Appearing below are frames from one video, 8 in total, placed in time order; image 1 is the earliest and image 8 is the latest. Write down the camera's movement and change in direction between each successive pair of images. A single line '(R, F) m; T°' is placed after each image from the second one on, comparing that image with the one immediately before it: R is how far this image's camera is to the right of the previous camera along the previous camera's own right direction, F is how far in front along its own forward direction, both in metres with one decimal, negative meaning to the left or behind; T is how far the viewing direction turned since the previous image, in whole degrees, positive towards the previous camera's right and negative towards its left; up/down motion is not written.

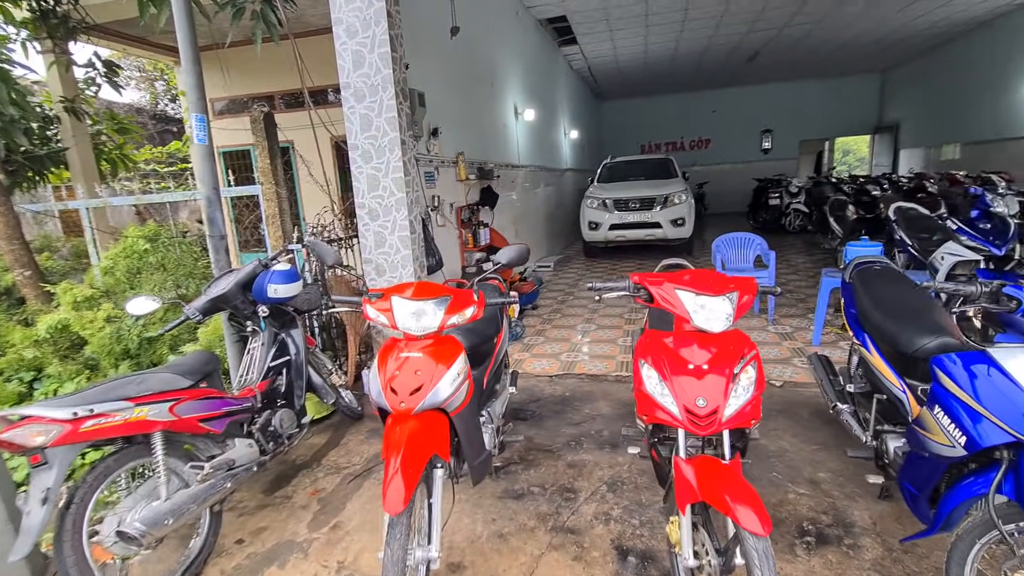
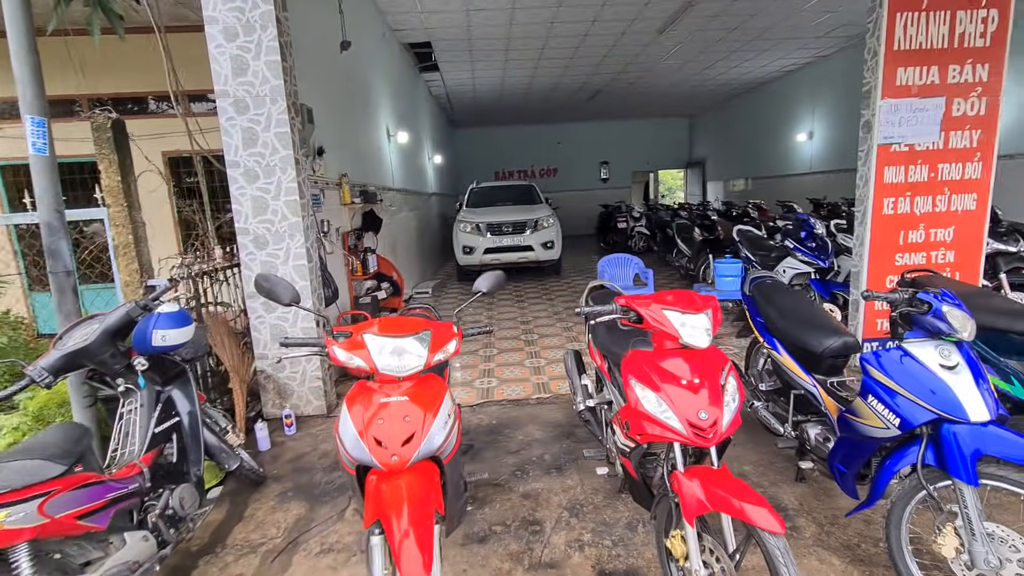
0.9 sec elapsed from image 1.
(-0.4, +0.1) m; +17°
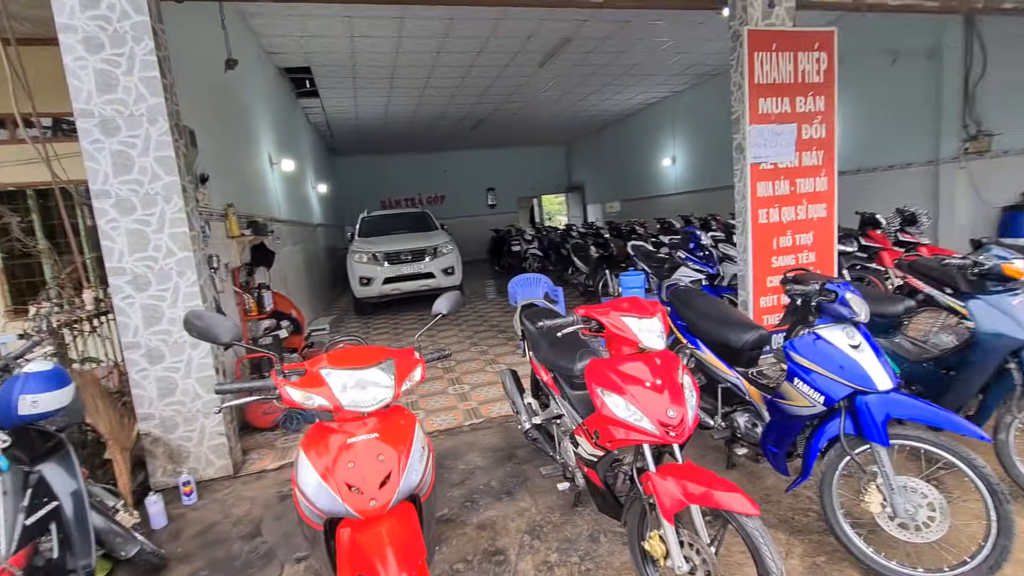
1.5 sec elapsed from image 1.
(-0.2, +0.1) m; +13°
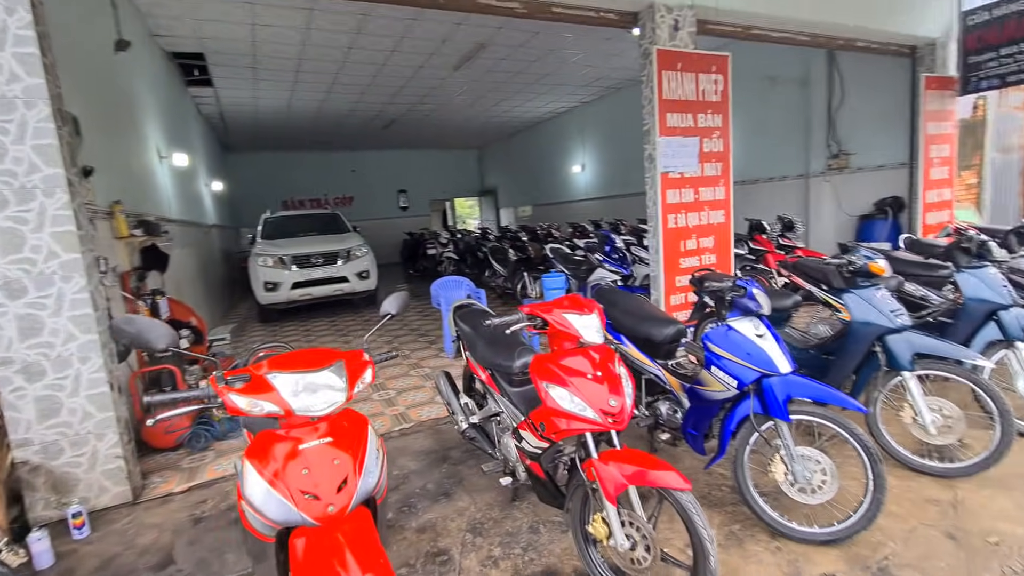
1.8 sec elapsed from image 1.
(-0.1, 0.0) m; +10°
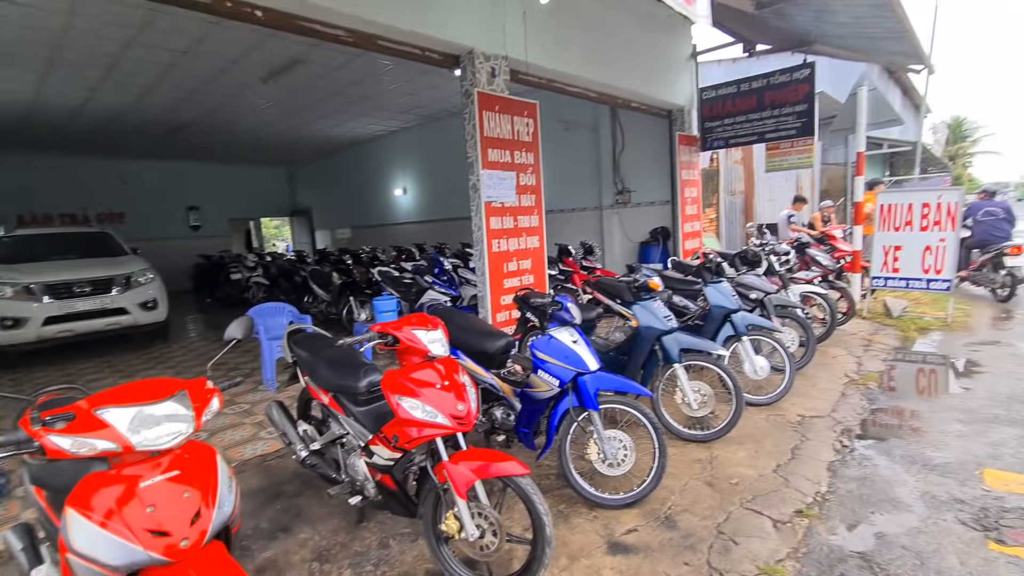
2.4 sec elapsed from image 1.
(-0.1, -0.2) m; +20°
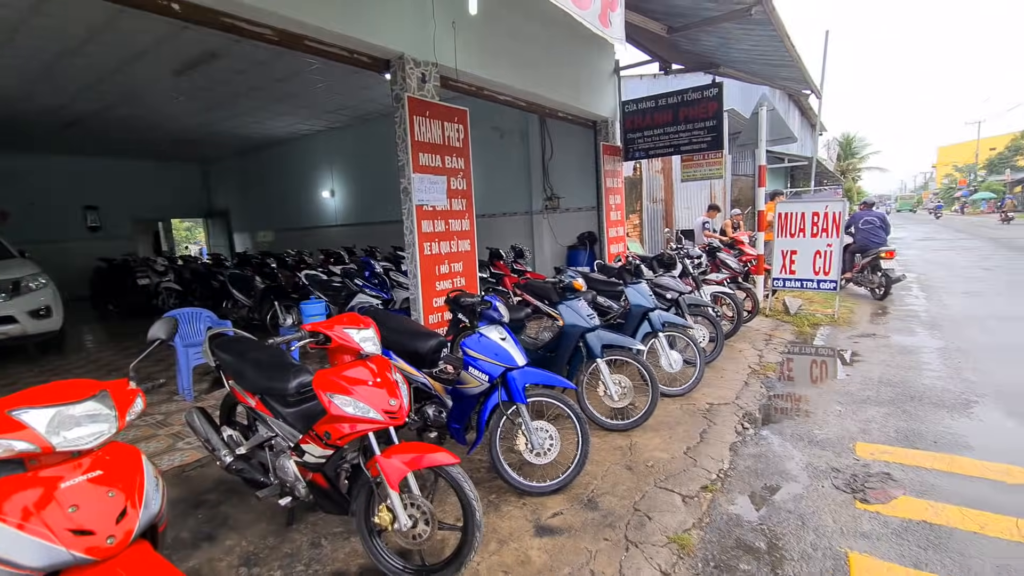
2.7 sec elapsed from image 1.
(0.0, -0.1) m; +8°
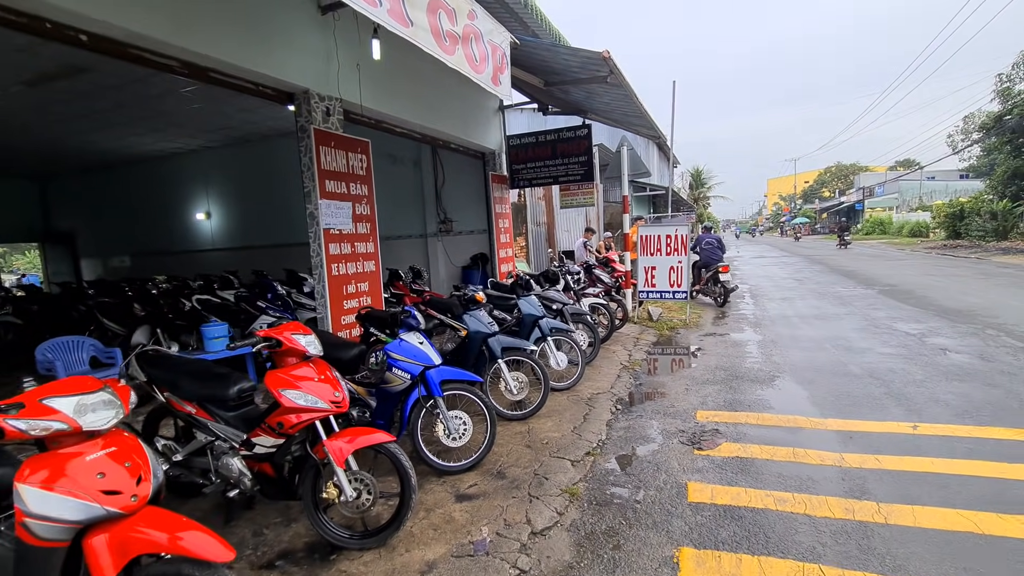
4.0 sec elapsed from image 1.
(-0.2, -0.5) m; +13°
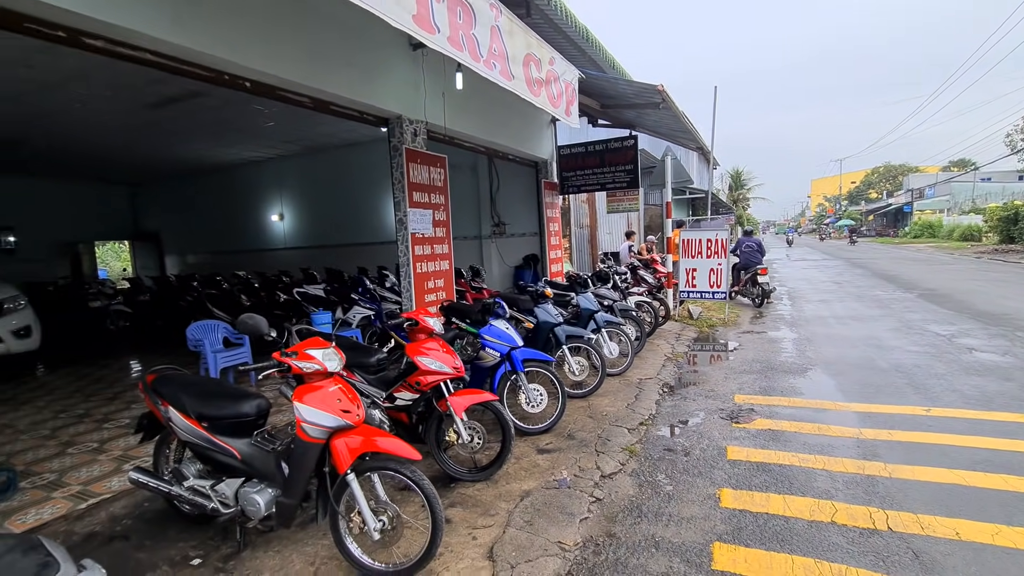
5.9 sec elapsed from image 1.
(-0.3, -0.7) m; -4°
